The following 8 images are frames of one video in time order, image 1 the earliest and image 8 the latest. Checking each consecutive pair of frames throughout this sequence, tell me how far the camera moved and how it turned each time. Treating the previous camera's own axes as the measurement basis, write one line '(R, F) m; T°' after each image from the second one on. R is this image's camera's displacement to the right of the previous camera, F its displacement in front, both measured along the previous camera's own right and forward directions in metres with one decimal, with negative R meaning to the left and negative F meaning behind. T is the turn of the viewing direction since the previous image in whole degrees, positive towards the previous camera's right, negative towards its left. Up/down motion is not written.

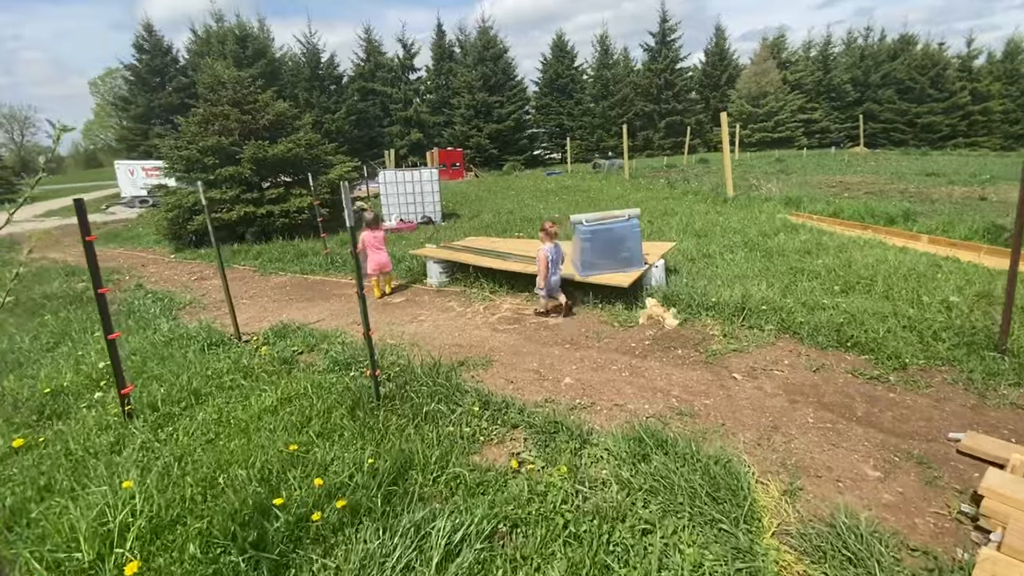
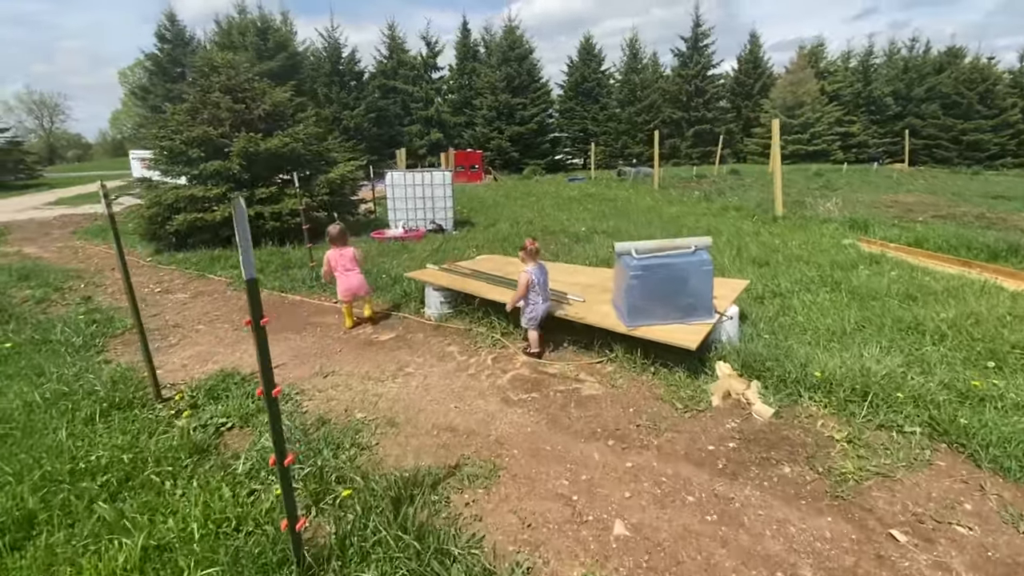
(-0.1, +1.3) m; -2°
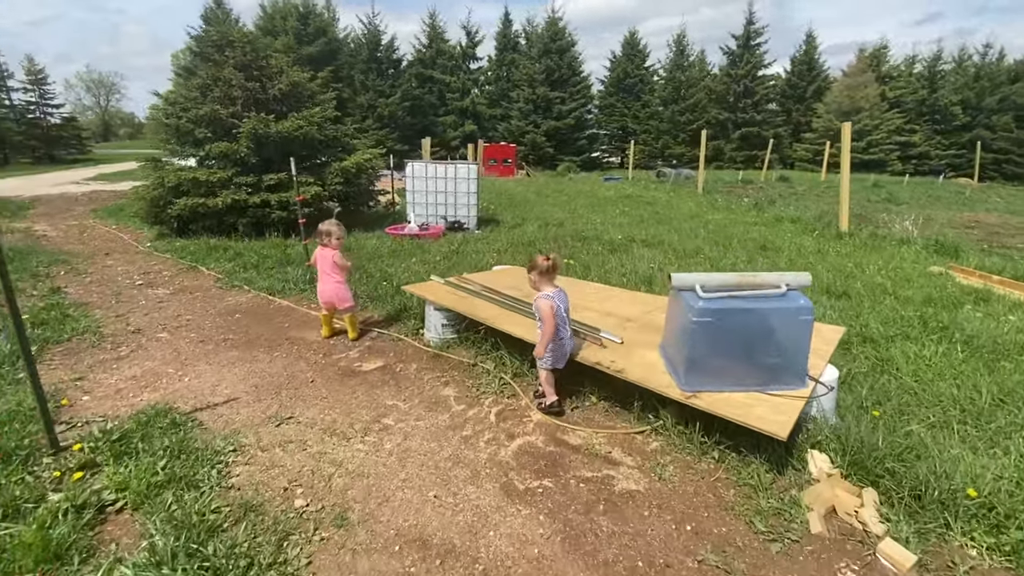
(+0.1, +1.0) m; -3°
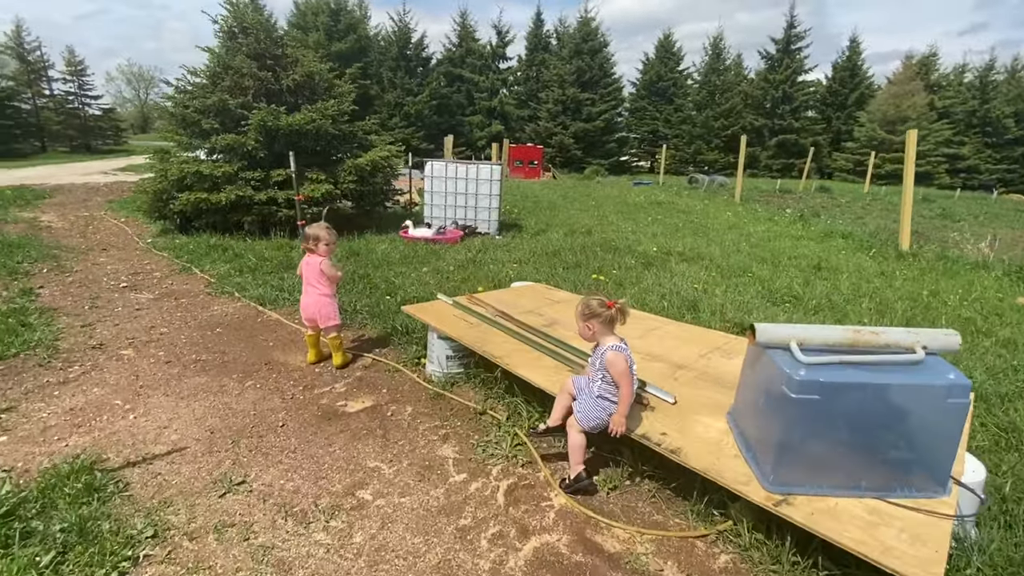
(0.0, +0.7) m; -2°
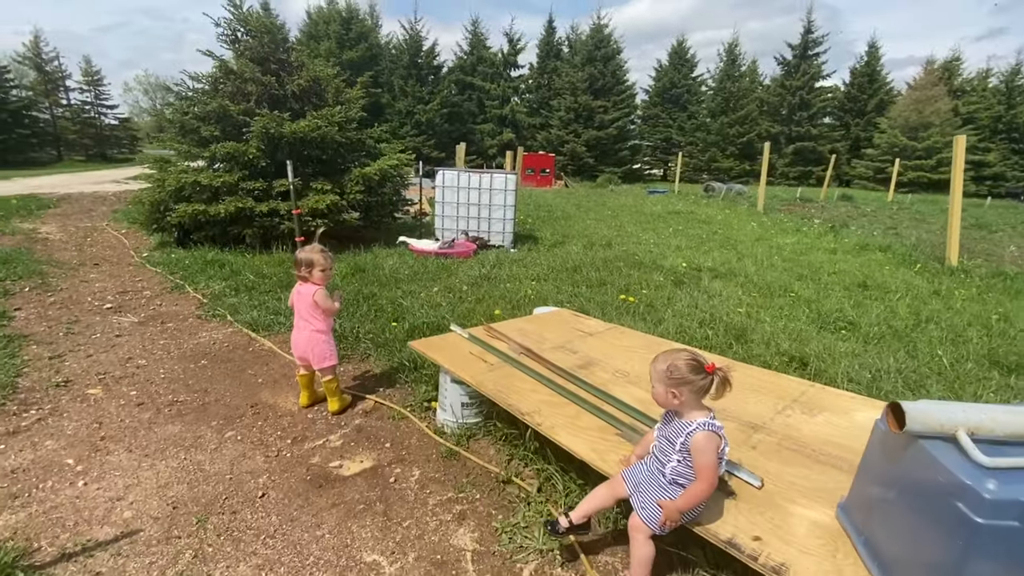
(-0.1, +0.6) m; -1°
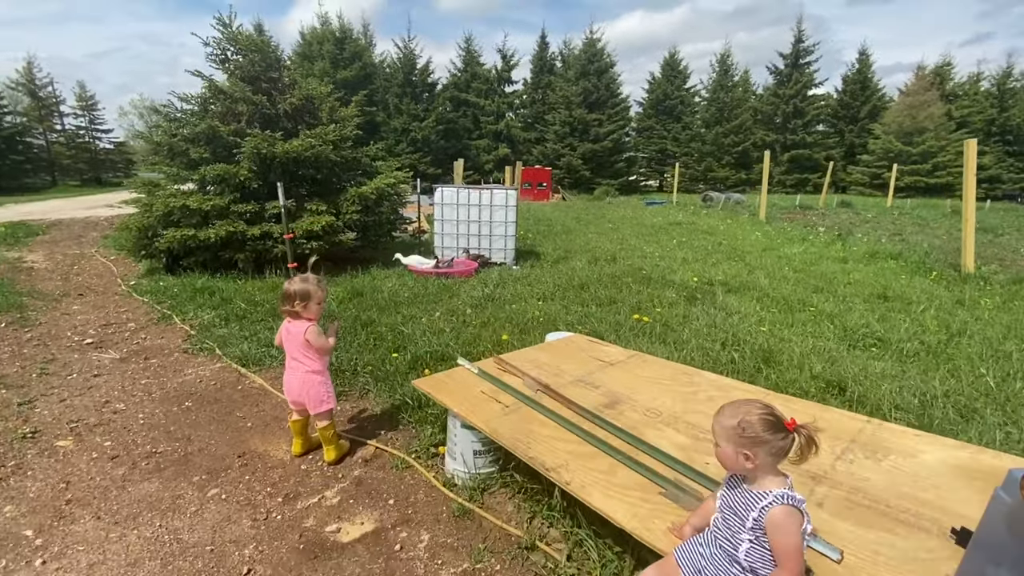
(-0.1, +0.3) m; 0°
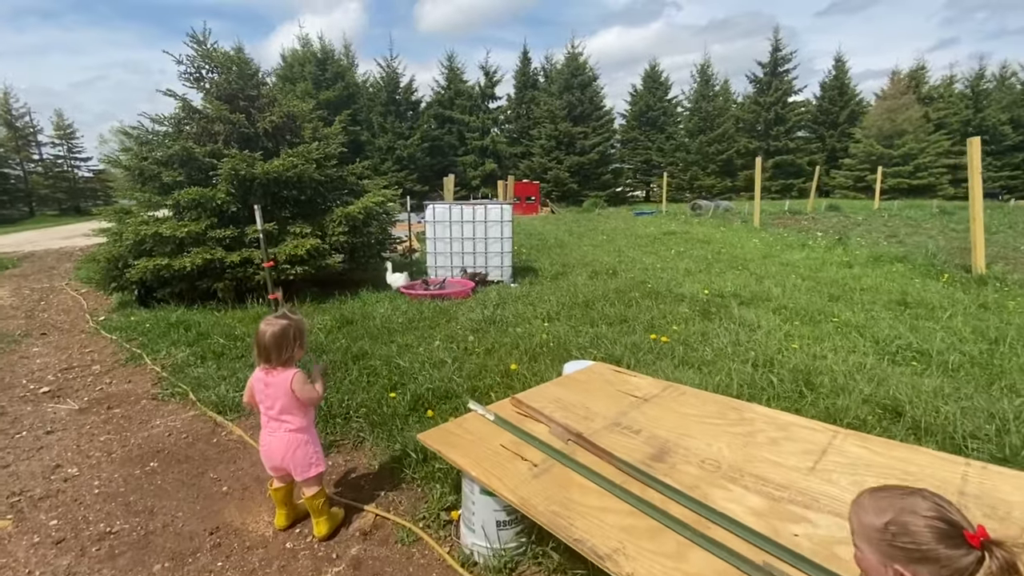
(-0.1, +0.4) m; +1°
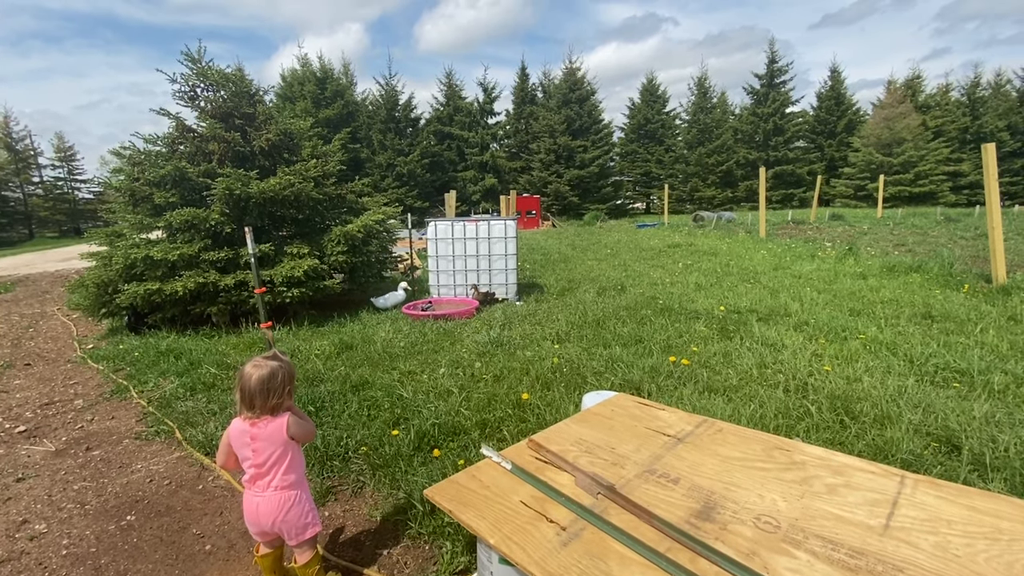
(-0.1, +0.3) m; 0°
